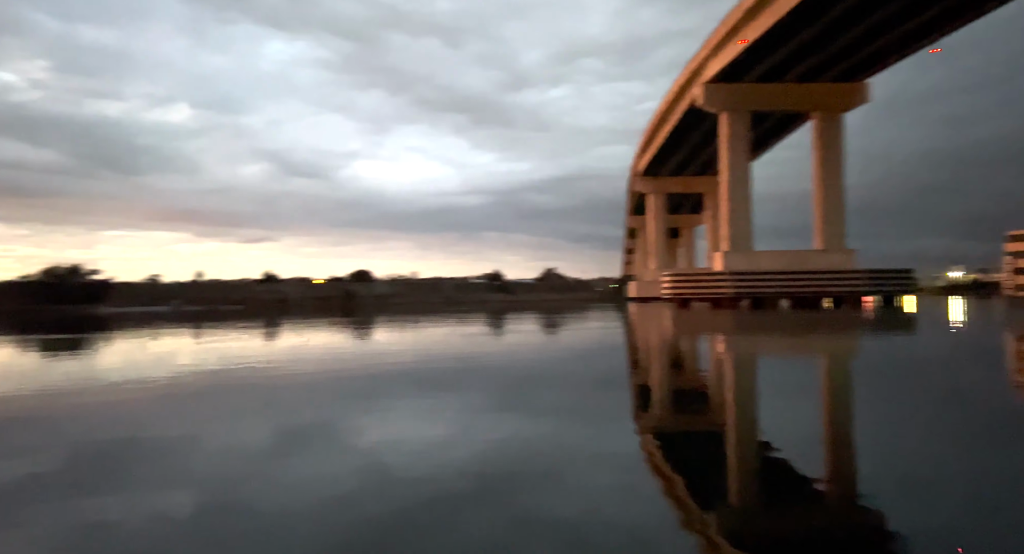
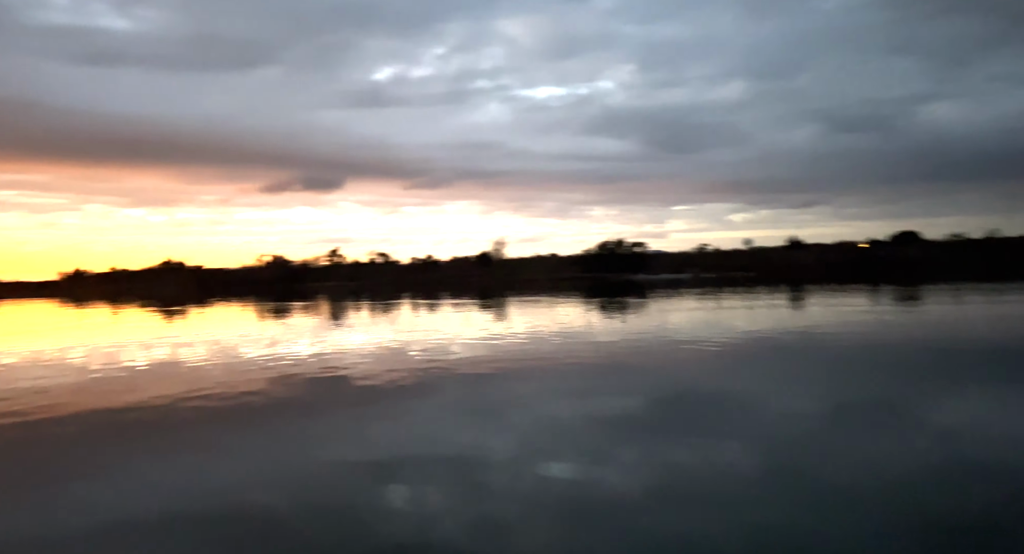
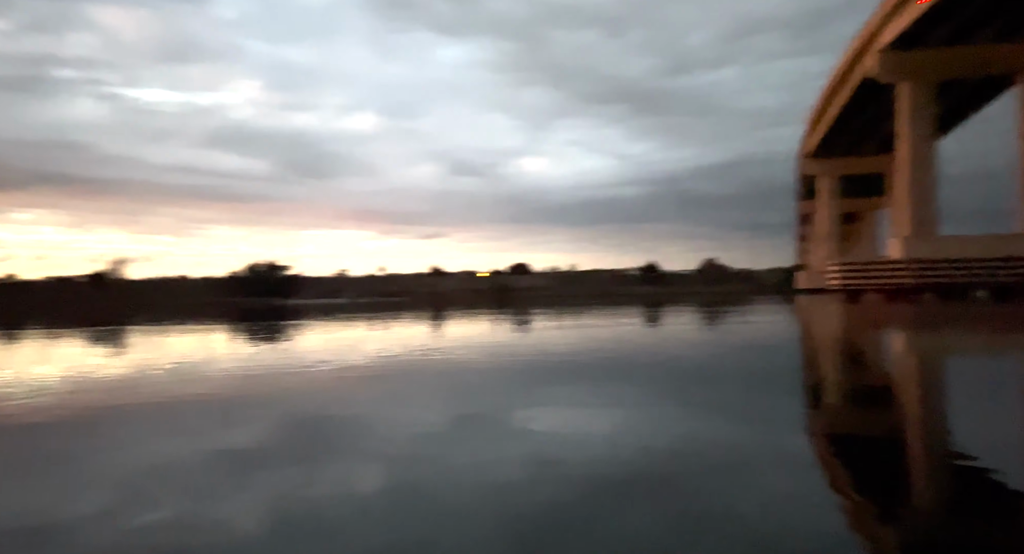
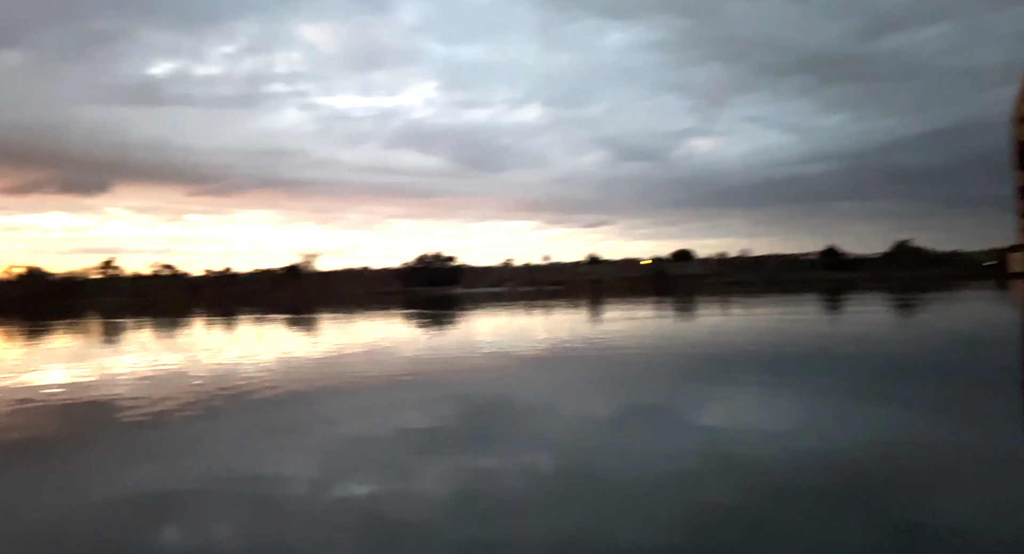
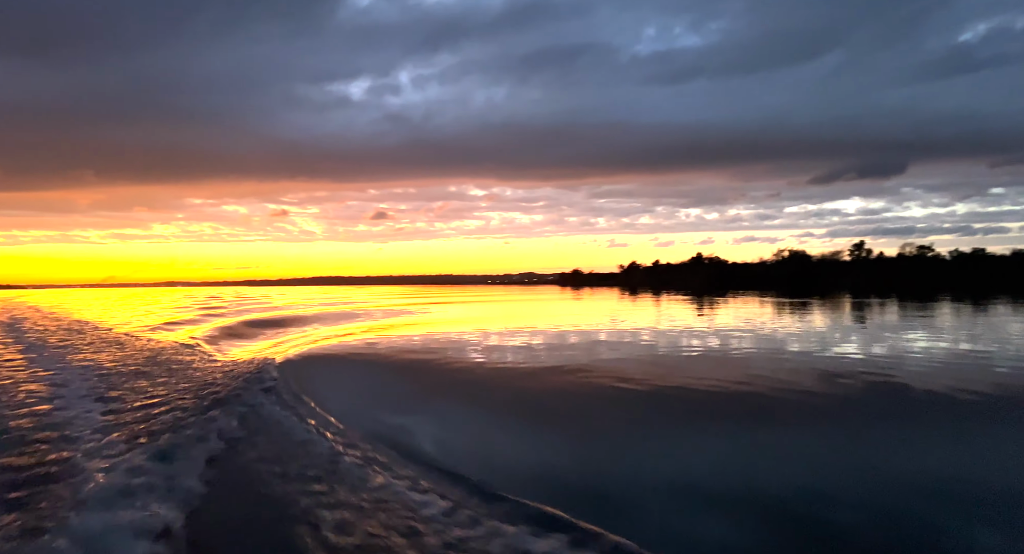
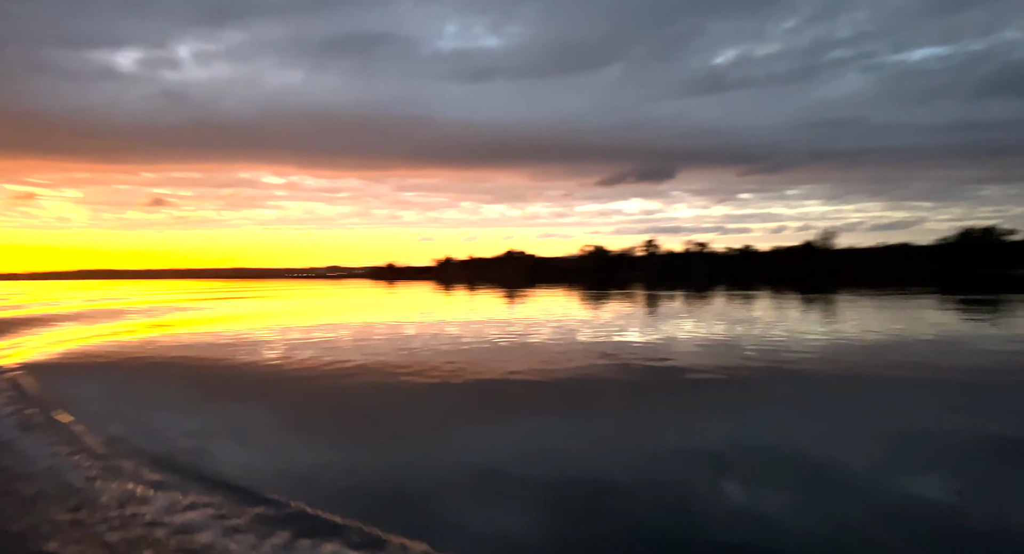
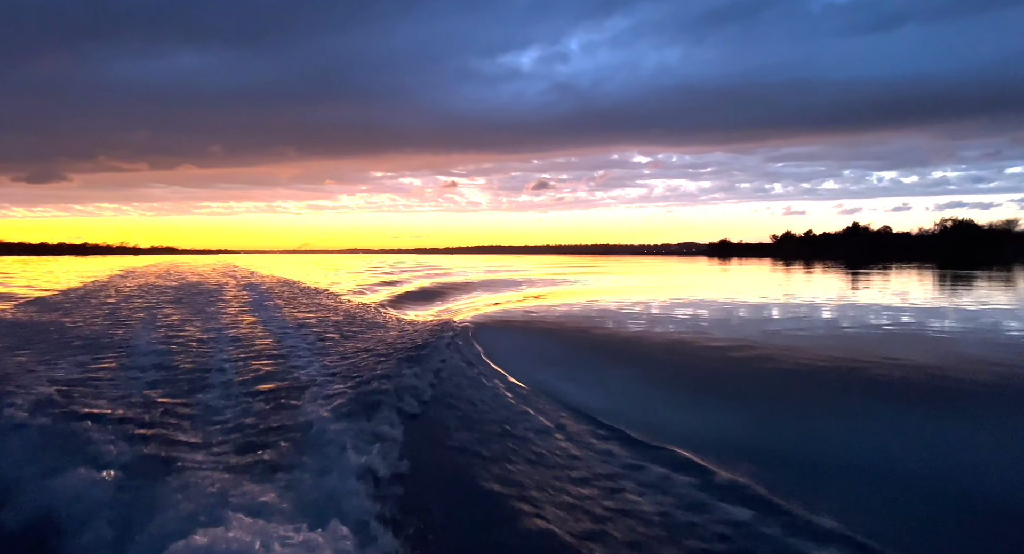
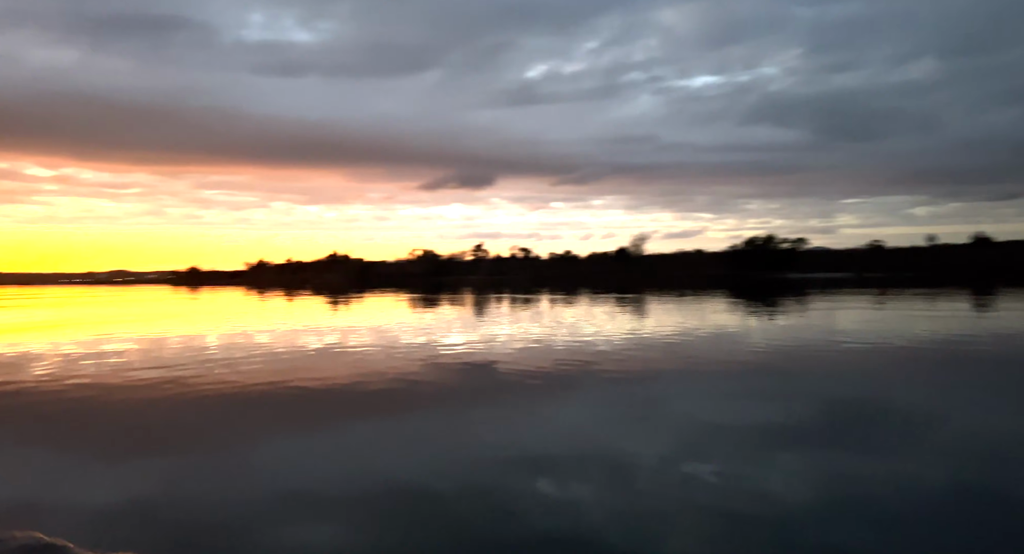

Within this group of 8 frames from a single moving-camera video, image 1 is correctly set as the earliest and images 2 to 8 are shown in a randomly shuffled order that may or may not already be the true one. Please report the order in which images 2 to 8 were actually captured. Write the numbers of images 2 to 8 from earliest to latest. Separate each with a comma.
3, 4, 2, 8, 6, 5, 7
